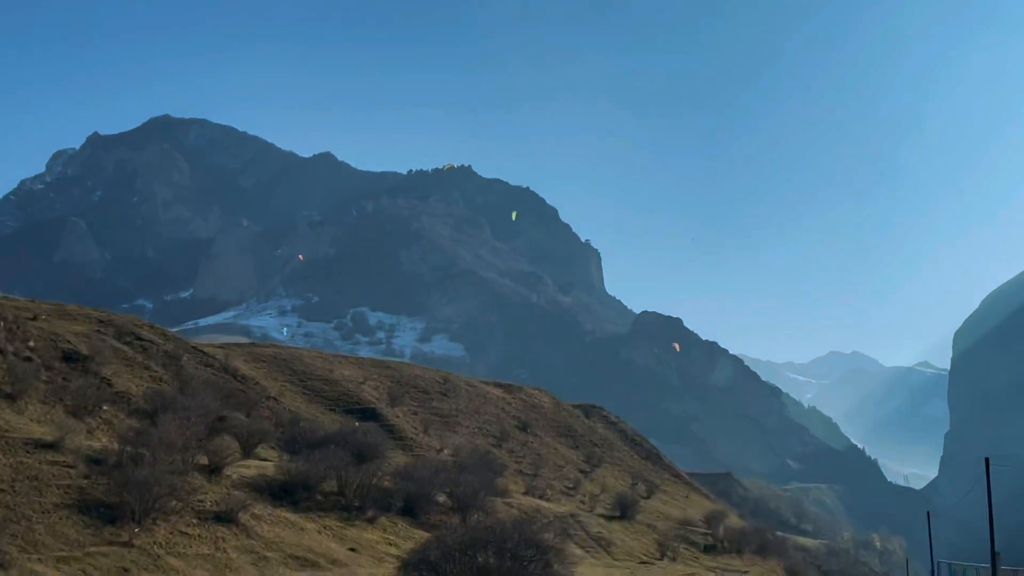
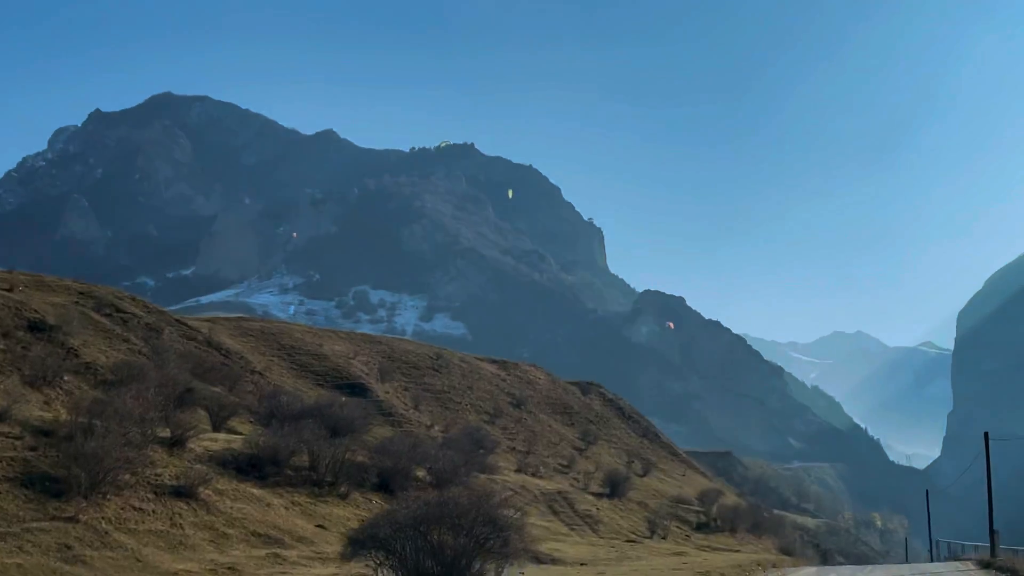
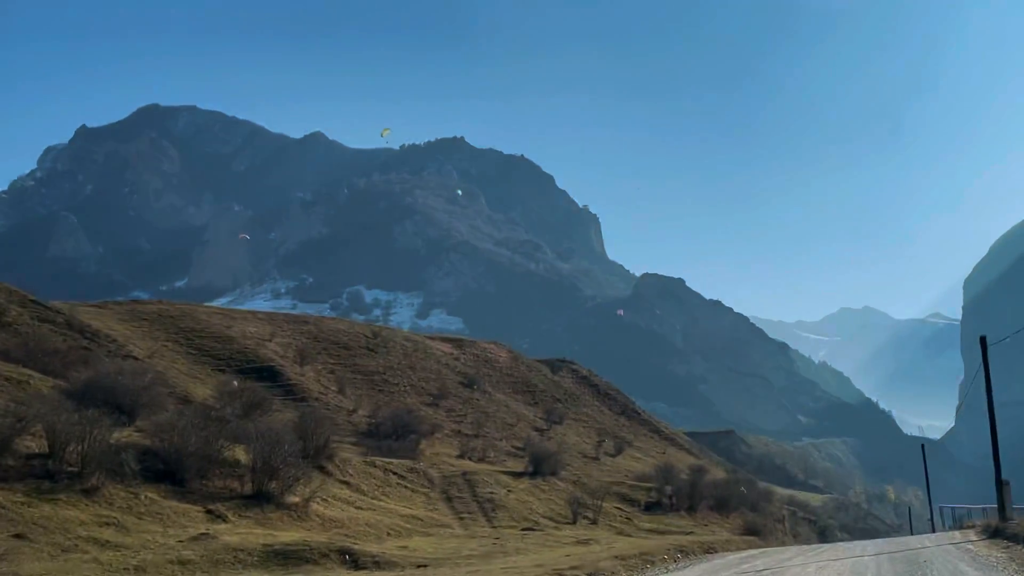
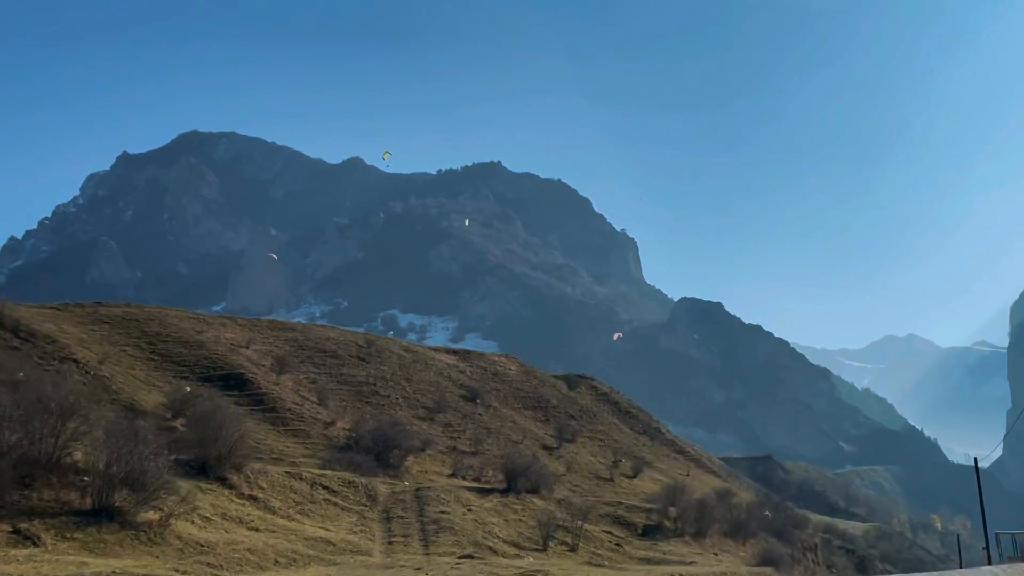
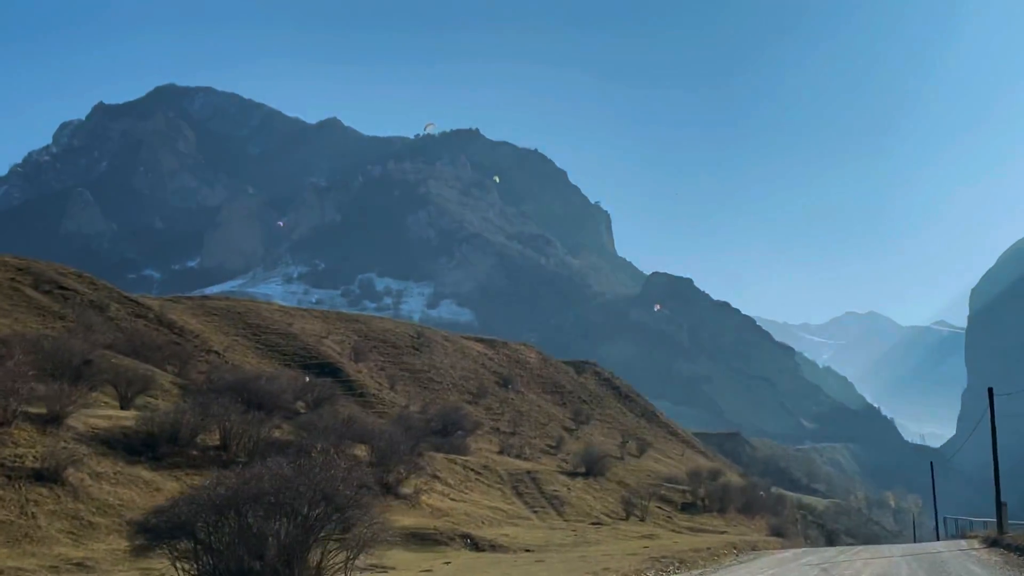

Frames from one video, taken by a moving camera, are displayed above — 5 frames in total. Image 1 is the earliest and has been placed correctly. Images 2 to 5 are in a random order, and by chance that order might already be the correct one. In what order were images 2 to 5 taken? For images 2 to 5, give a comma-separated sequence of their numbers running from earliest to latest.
2, 5, 3, 4
